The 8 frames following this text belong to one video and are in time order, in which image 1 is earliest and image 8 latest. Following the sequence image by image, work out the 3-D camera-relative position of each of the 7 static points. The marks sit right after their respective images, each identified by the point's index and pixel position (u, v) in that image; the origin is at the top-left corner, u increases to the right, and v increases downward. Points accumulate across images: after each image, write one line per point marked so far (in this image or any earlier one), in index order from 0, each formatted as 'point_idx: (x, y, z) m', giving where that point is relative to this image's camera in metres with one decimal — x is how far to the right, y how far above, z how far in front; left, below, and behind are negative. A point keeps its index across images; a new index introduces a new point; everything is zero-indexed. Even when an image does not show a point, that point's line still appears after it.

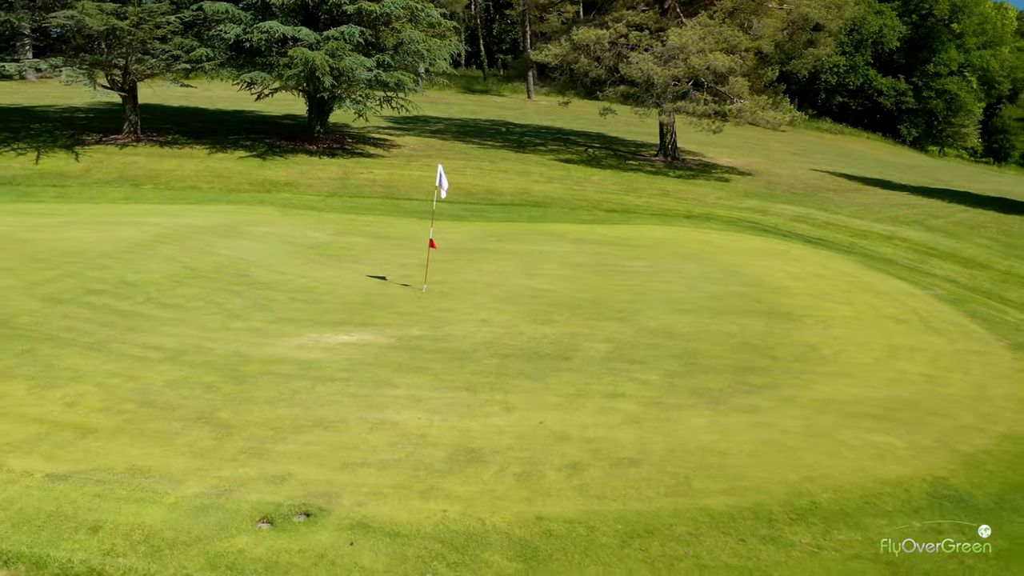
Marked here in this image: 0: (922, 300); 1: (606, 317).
0: (+6.5, -0.3, +12.9) m
1: (+1.3, -0.4, +11.2) m
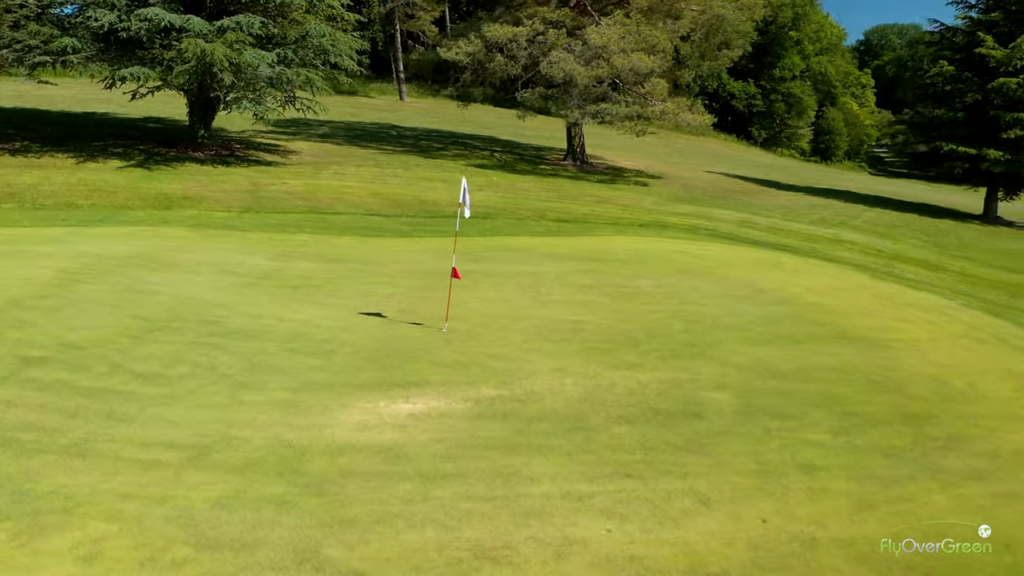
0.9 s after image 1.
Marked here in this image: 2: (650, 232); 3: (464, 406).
0: (+6.8, -0.4, +12.2) m
1: (+2.1, -0.8, +9.5) m
2: (+3.2, +1.3, +19.2) m
3: (-0.4, -1.1, +7.7) m
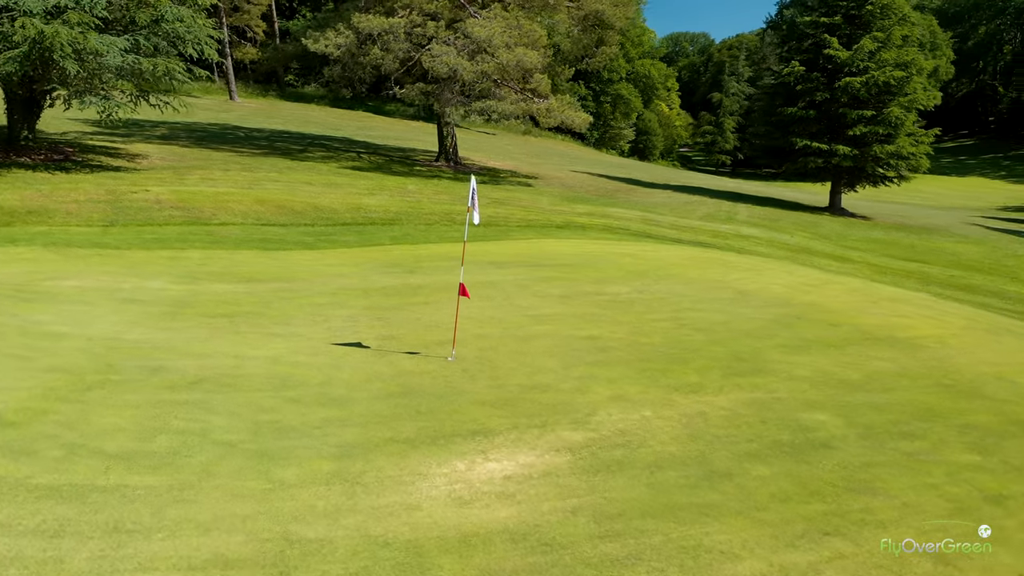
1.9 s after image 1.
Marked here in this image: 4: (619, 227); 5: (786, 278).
0: (+6.4, -0.3, +12.2) m
1: (+2.4, -0.8, +8.5) m
2: (+1.3, +1.2, +18.2) m
3: (+0.4, -1.3, +6.1) m
4: (+2.5, +1.5, +19.9) m
5: (+4.5, +0.2, +13.5) m
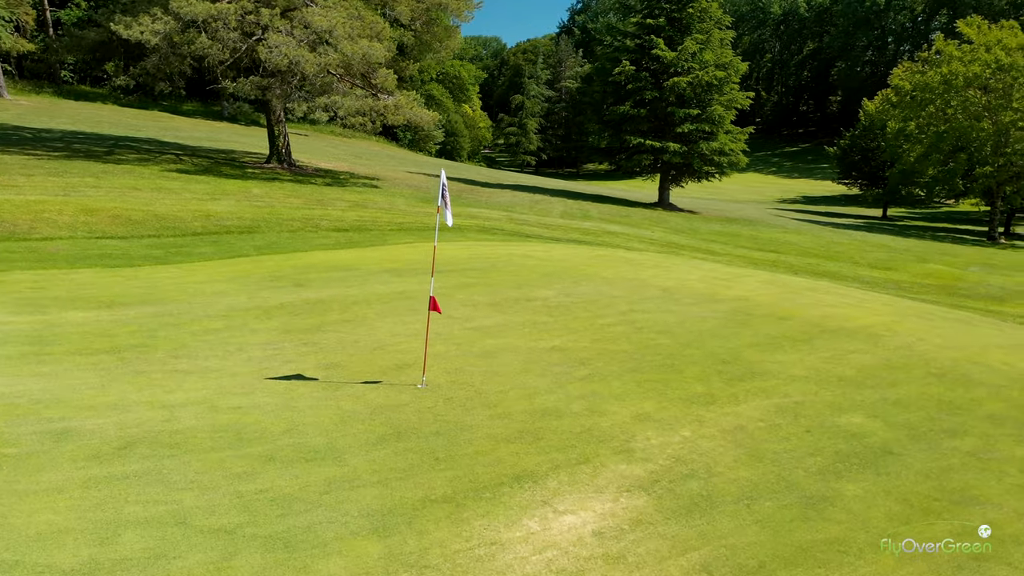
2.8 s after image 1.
0: (+5.1, -0.1, +12.4) m
1: (+2.2, -0.8, +7.9) m
2: (-1.3, +1.1, +17.0) m
3: (+0.8, -1.3, +5.1) m
4: (-0.5, +1.4, +19.0) m
5: (+3.0, +0.2, +13.3) m
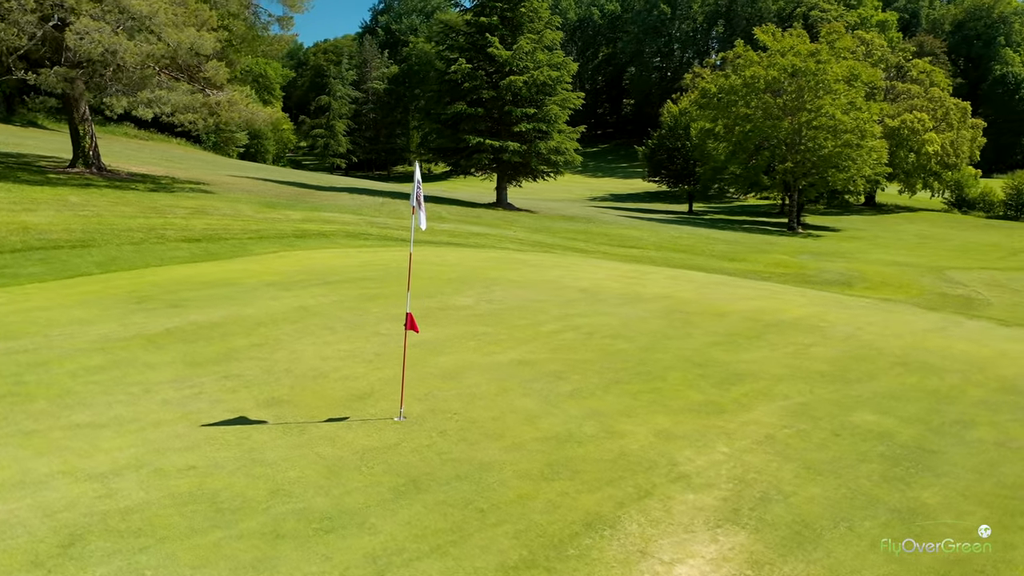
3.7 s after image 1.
0: (+3.7, 0.0, +12.5) m
1: (+1.9, -0.8, +7.5) m
2: (-3.7, +0.8, +15.5) m
3: (+1.3, -1.4, +4.5) m
4: (-3.4, +1.2, +17.6) m
5: (+1.4, +0.2, +12.9) m
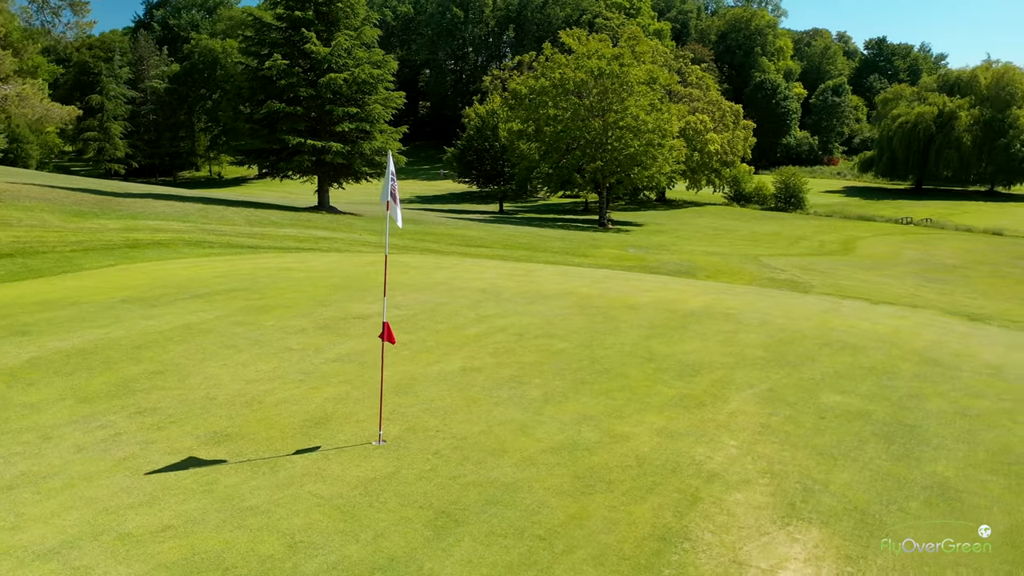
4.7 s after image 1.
0: (+1.9, +0.1, +12.7) m
1: (+1.5, -0.7, +7.4) m
2: (-5.9, +0.6, +13.8) m
3: (+1.6, -1.3, +4.3) m
4: (-6.2, +0.9, +15.9) m
5: (-0.4, +0.2, +12.5) m
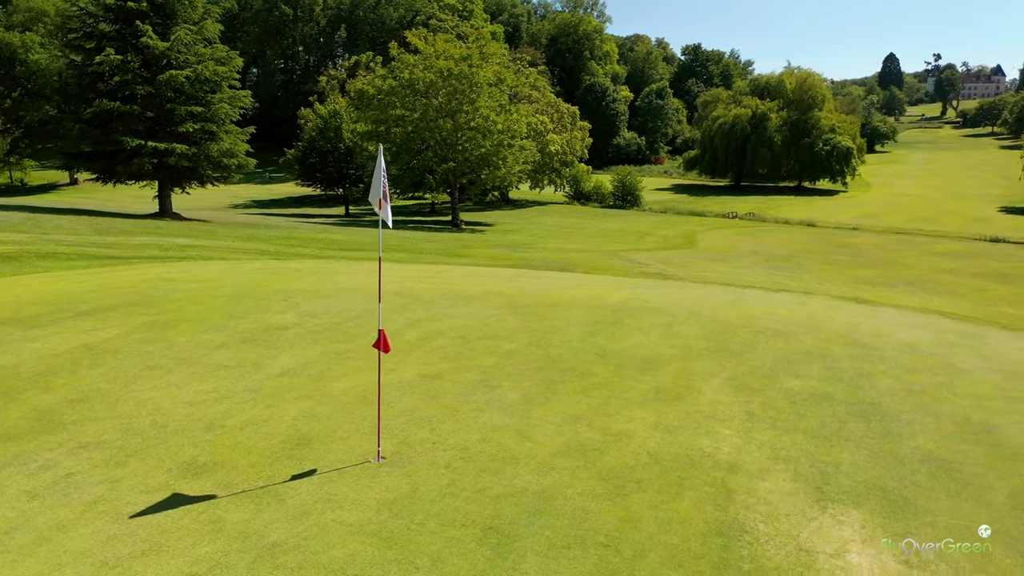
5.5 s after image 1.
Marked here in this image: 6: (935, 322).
0: (+0.5, +0.2, +12.7) m
1: (+1.1, -0.7, +7.4) m
2: (-7.5, +0.3, +12.3) m
3: (+1.9, -1.2, +4.4) m
4: (-8.2, +0.6, +14.3) m
5: (-1.8, +0.2, +12.1) m
6: (+5.1, -0.4, +10.0) m
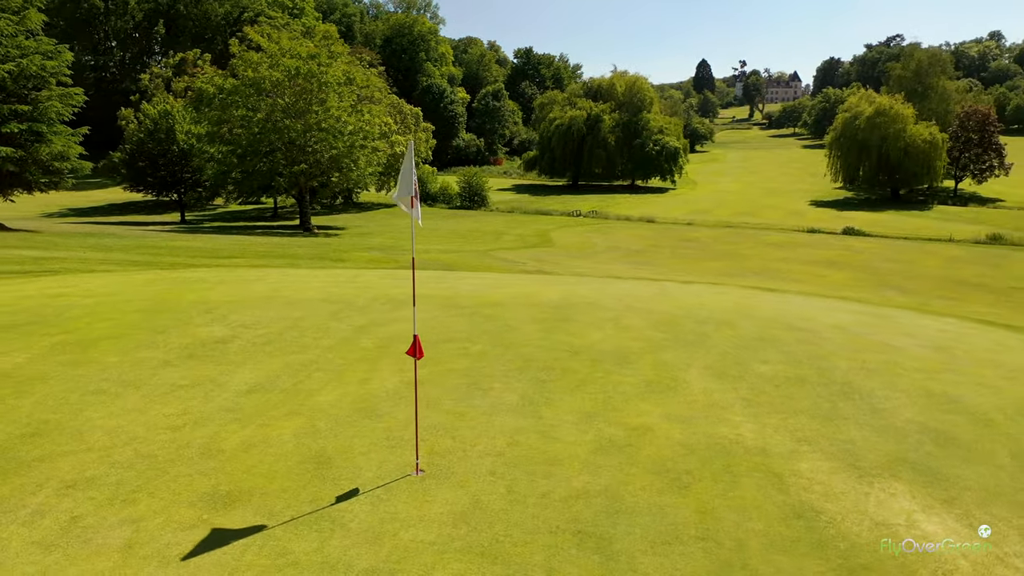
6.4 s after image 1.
0: (-0.8, +0.2, +12.6) m
1: (+0.9, -0.6, +7.5) m
2: (-8.5, 0.0, +10.6) m
3: (+2.2, -1.1, +4.7) m
4: (-9.6, +0.3, +12.4) m
5: (-2.9, +0.1, +11.5) m
6: (+4.3, -0.2, +10.7) m
